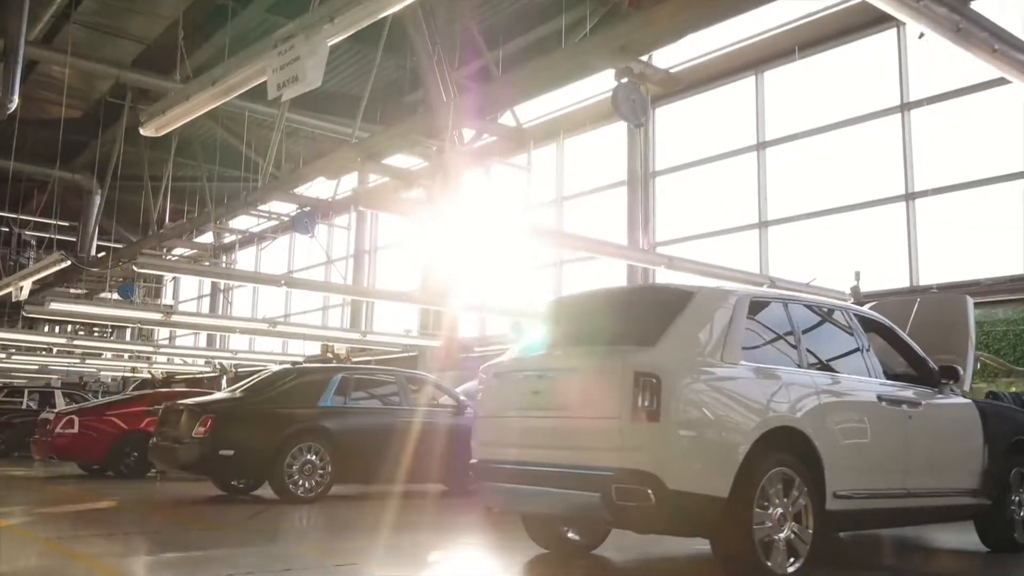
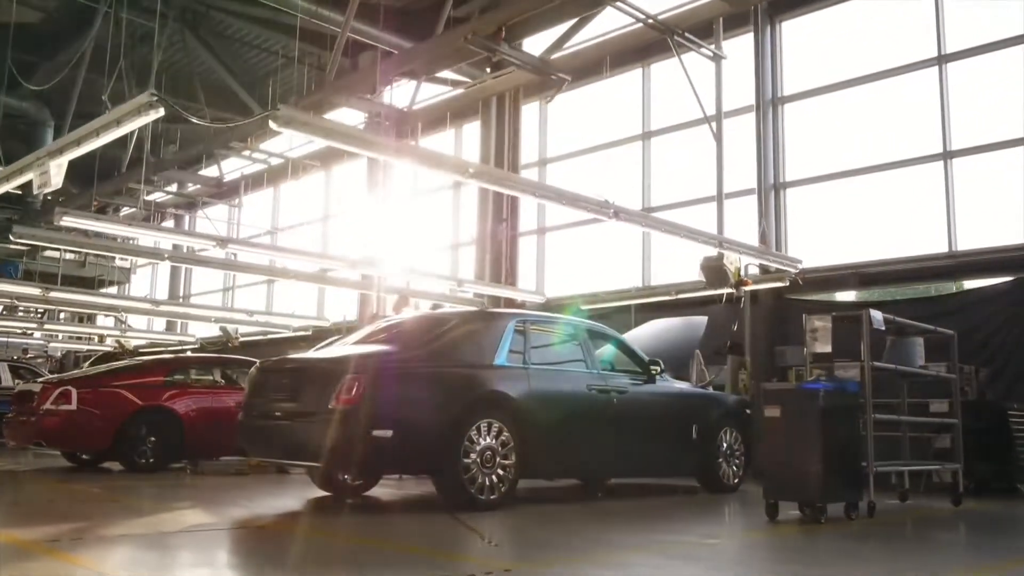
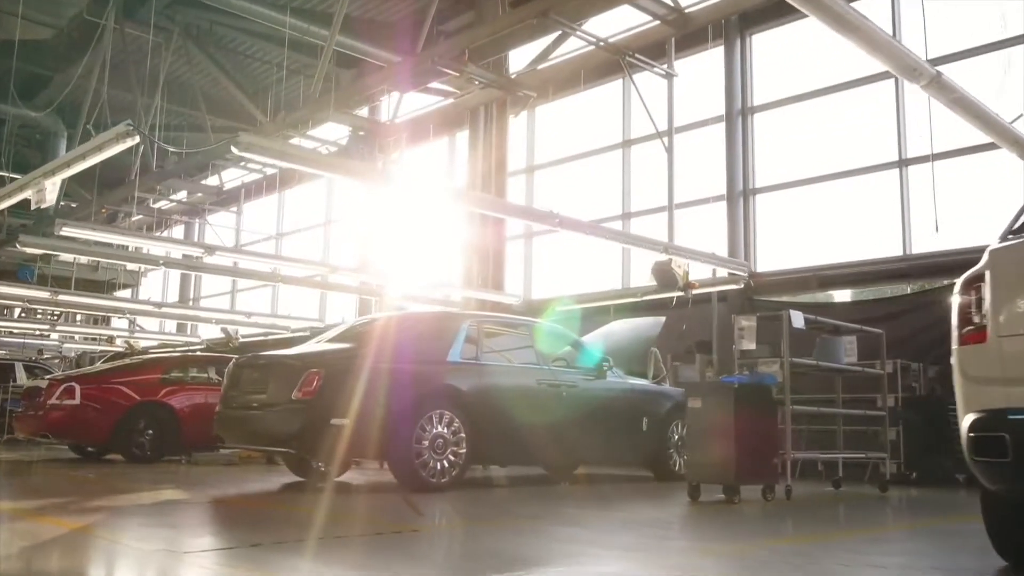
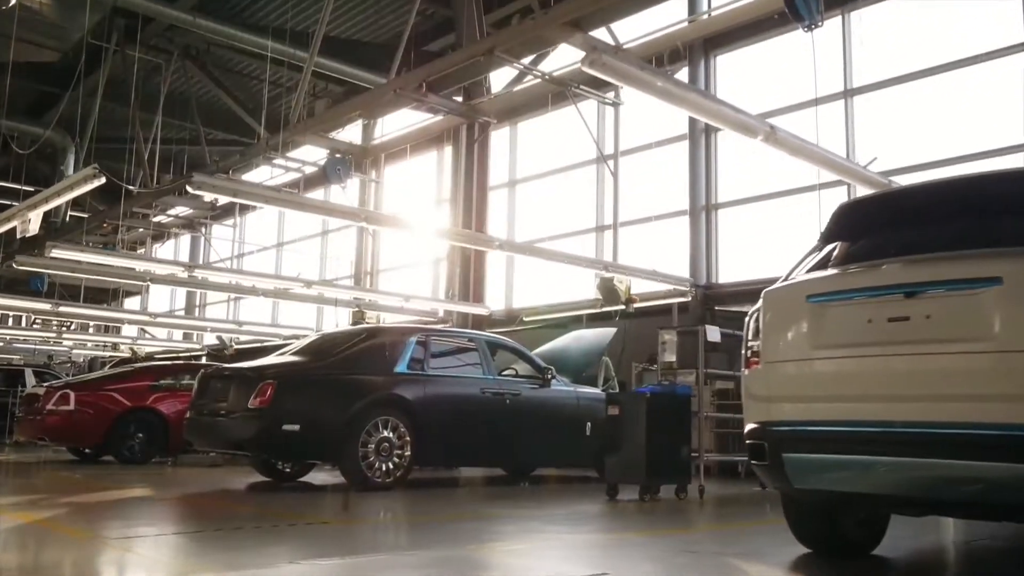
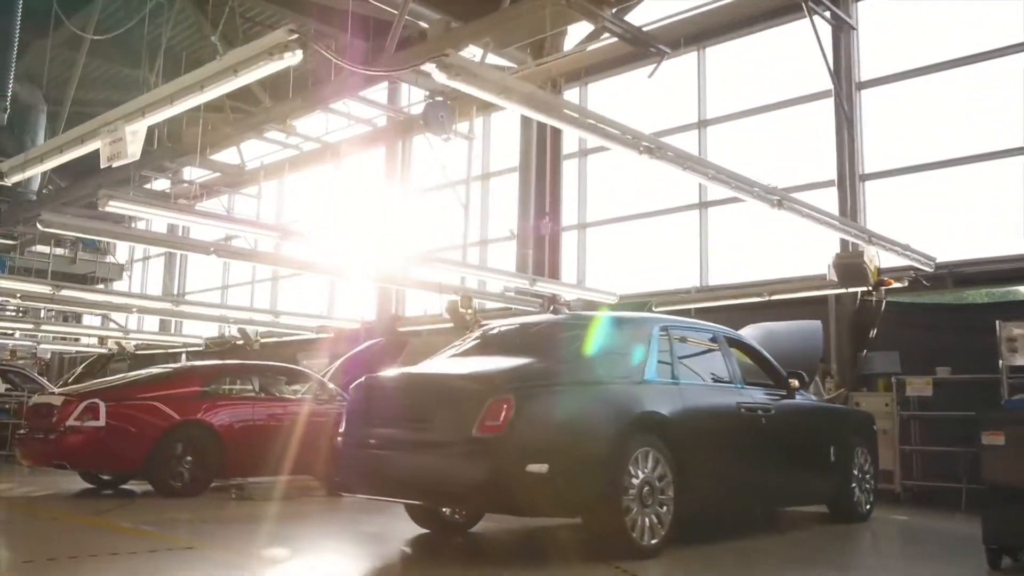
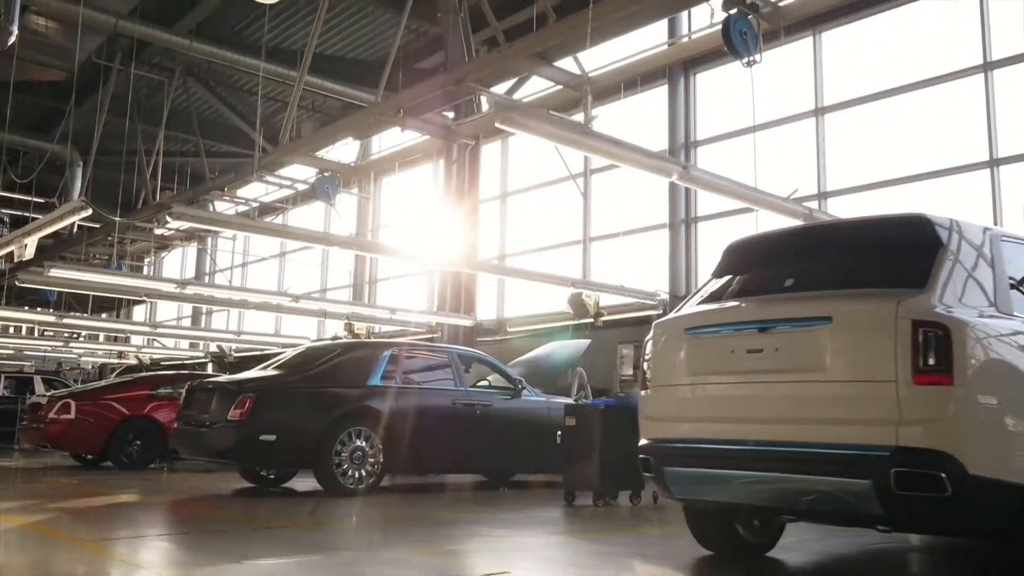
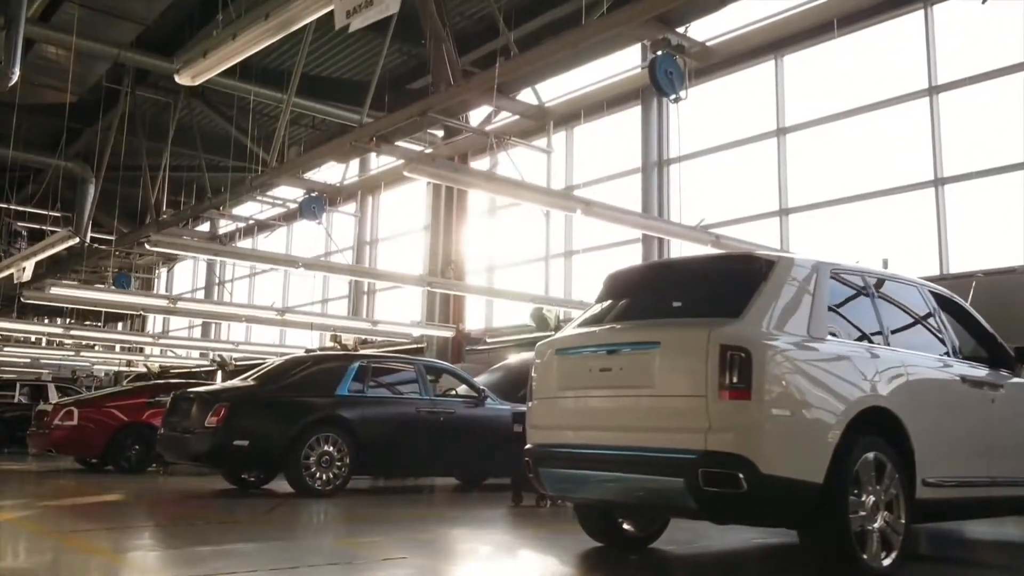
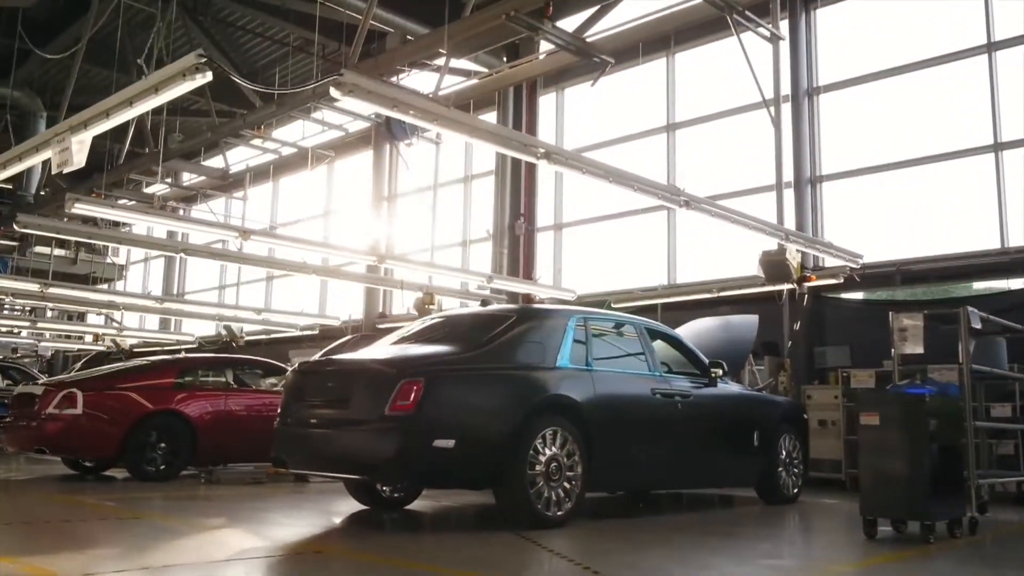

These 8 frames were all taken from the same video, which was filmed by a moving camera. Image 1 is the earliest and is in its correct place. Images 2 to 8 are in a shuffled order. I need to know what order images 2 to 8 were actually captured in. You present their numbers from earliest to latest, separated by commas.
7, 6, 4, 3, 2, 8, 5
